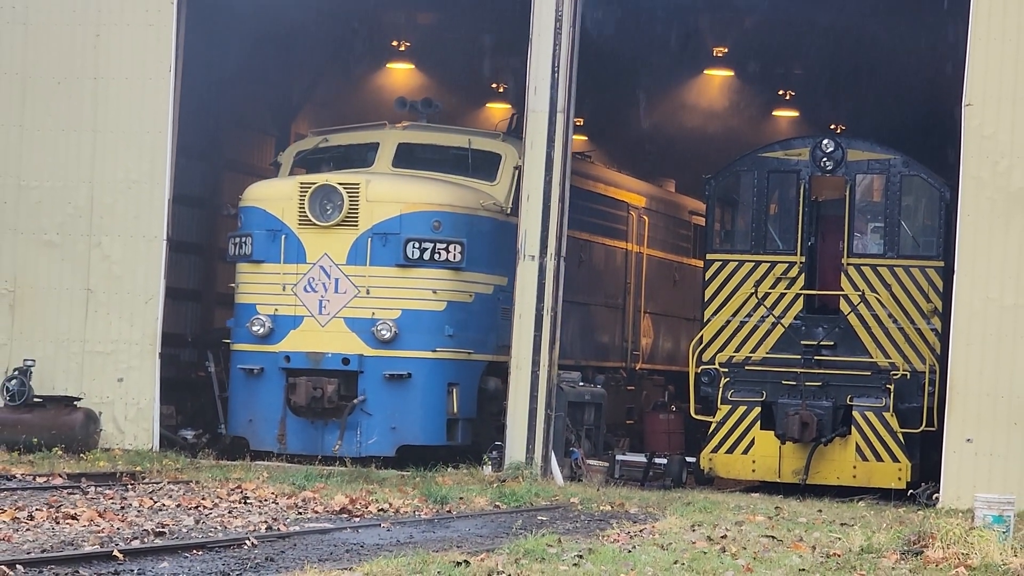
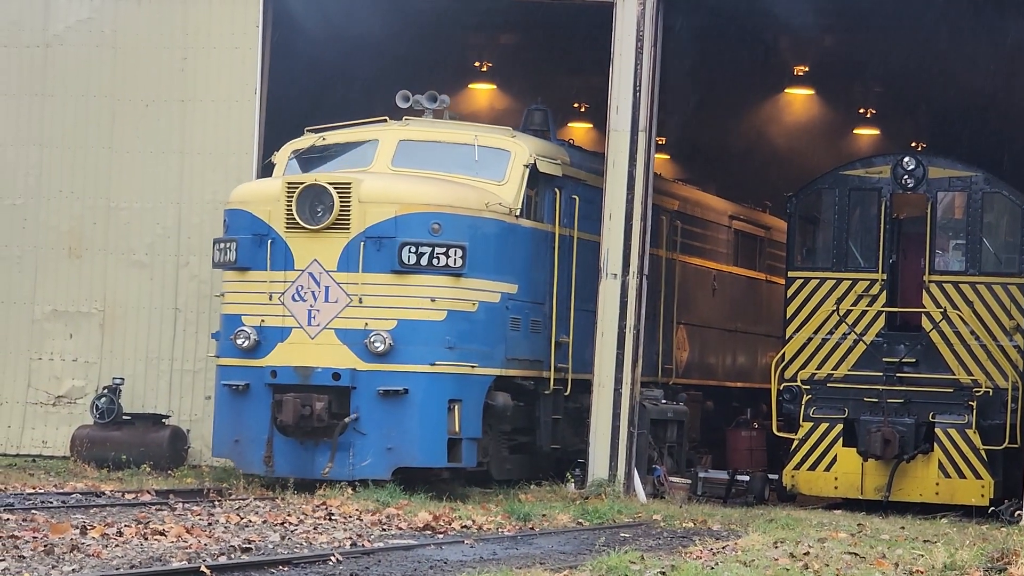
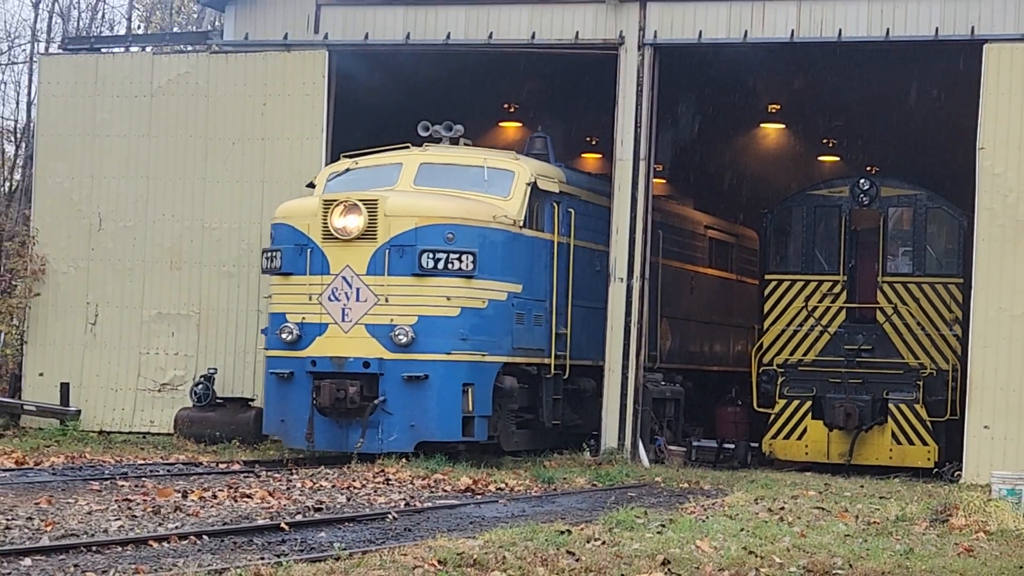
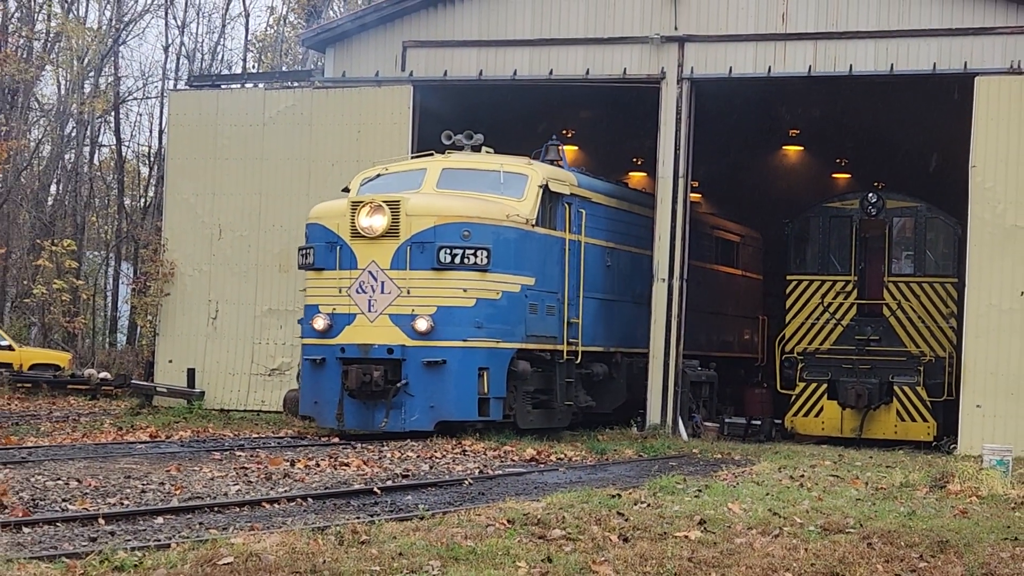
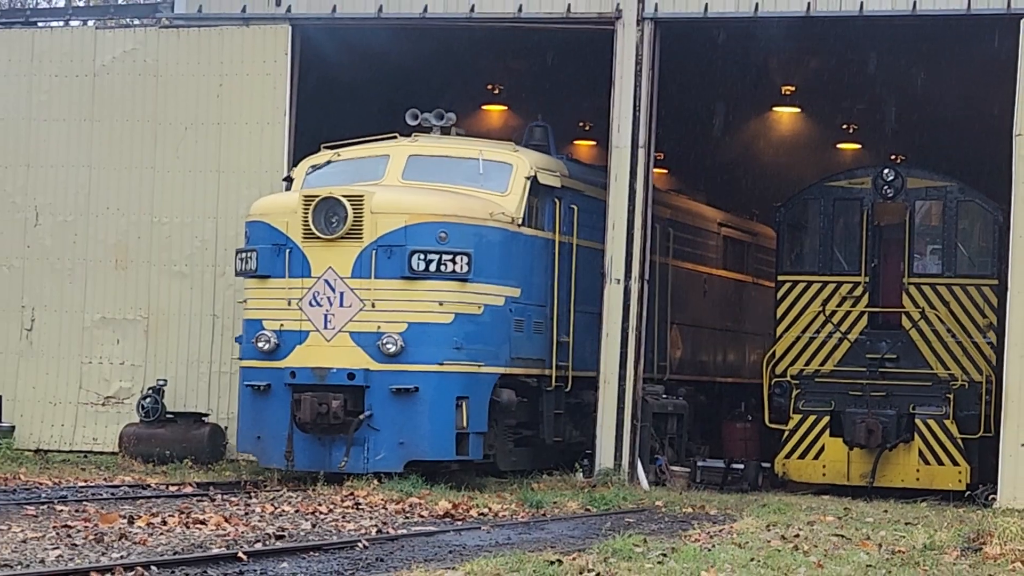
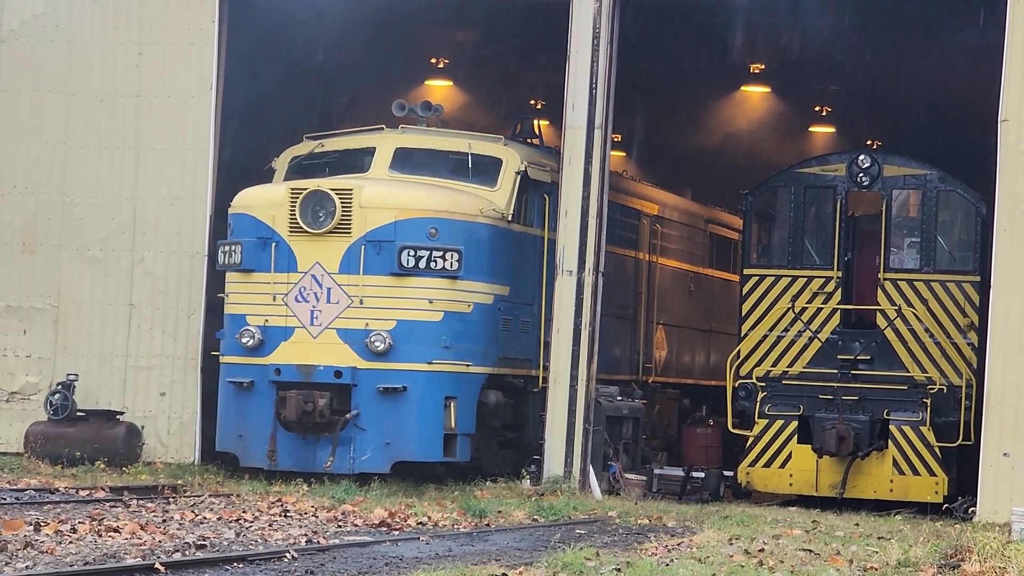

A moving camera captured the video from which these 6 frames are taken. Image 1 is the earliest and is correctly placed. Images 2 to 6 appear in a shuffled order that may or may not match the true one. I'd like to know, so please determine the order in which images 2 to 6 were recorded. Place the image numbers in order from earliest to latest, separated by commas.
6, 2, 5, 3, 4
